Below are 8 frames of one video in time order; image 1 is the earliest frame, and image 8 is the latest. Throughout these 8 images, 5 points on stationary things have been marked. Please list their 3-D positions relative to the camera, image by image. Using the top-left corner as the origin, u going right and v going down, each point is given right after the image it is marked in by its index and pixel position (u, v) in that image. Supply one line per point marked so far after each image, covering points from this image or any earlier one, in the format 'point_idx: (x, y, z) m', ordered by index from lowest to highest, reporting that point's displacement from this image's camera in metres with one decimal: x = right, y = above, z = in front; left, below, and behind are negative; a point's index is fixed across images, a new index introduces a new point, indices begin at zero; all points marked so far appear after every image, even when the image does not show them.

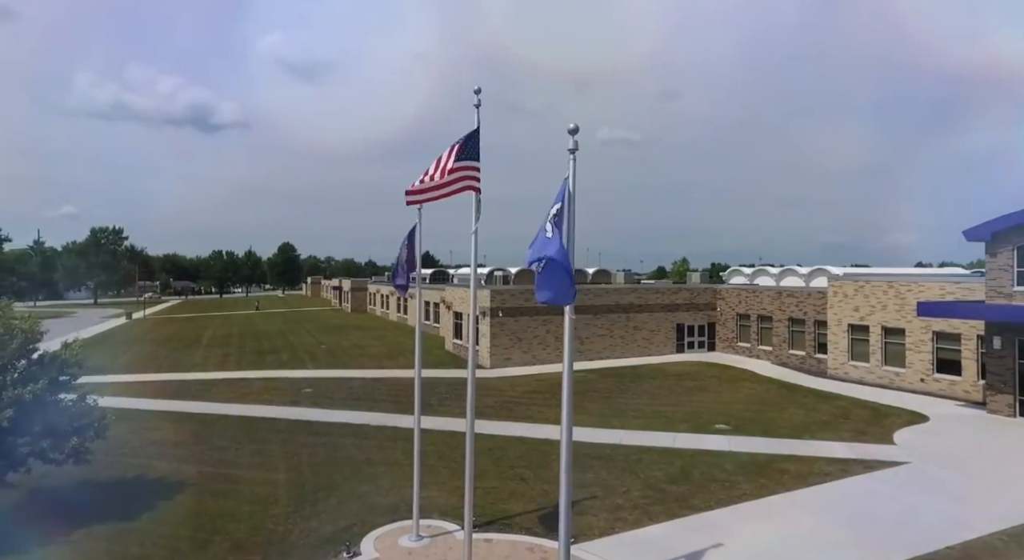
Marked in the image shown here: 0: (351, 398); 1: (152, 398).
0: (-4.7, -3.5, +19.1) m
1: (-10.3, -3.4, +18.5) m
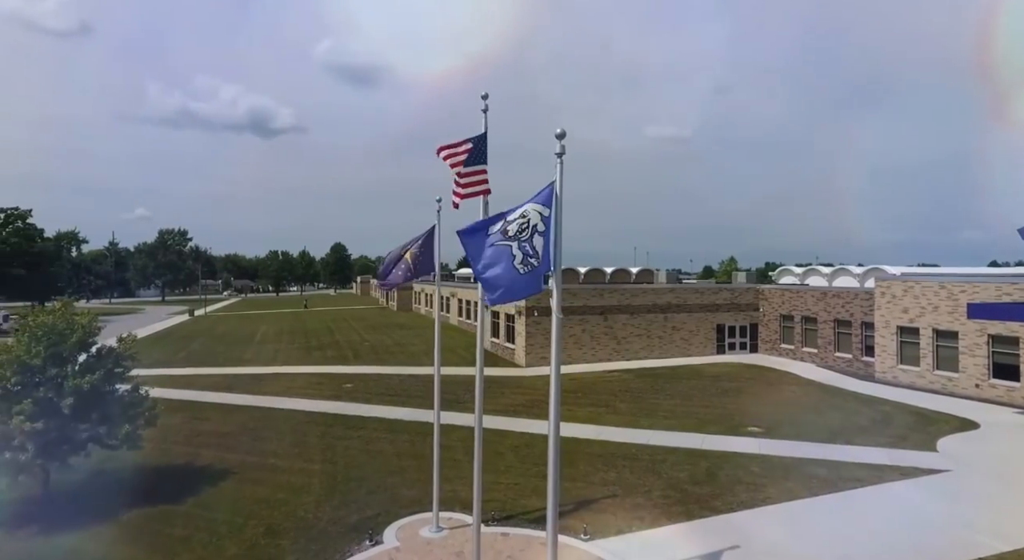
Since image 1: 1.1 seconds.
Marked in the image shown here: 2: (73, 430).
0: (-3.8, -3.5, +19.8) m
1: (-9.3, -3.4, +19.7) m
2: (-8.8, -3.0, +13.2) m
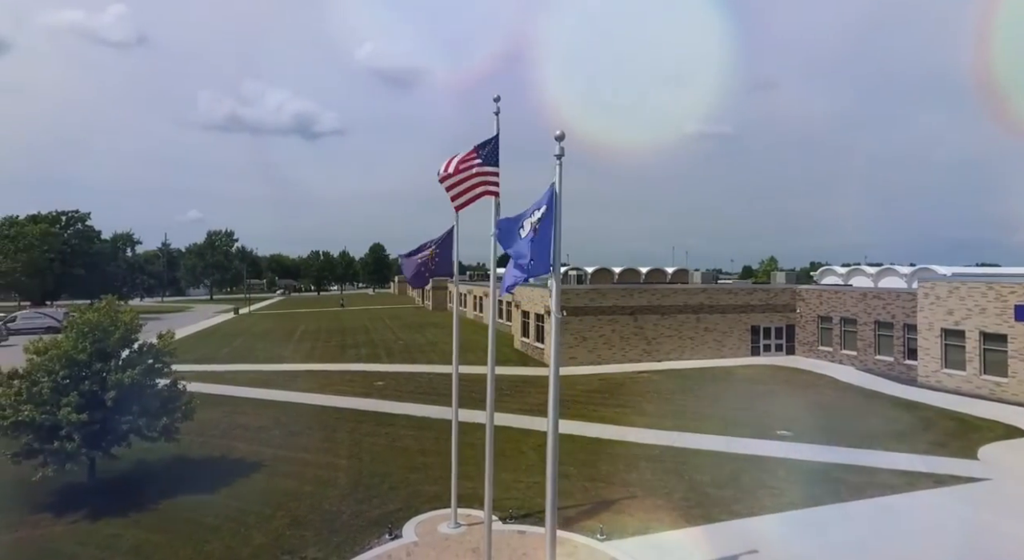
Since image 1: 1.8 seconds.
0: (-2.9, -3.5, +20.2) m
1: (-8.5, -3.3, +20.5) m
2: (-8.4, -3.0, +13.9) m
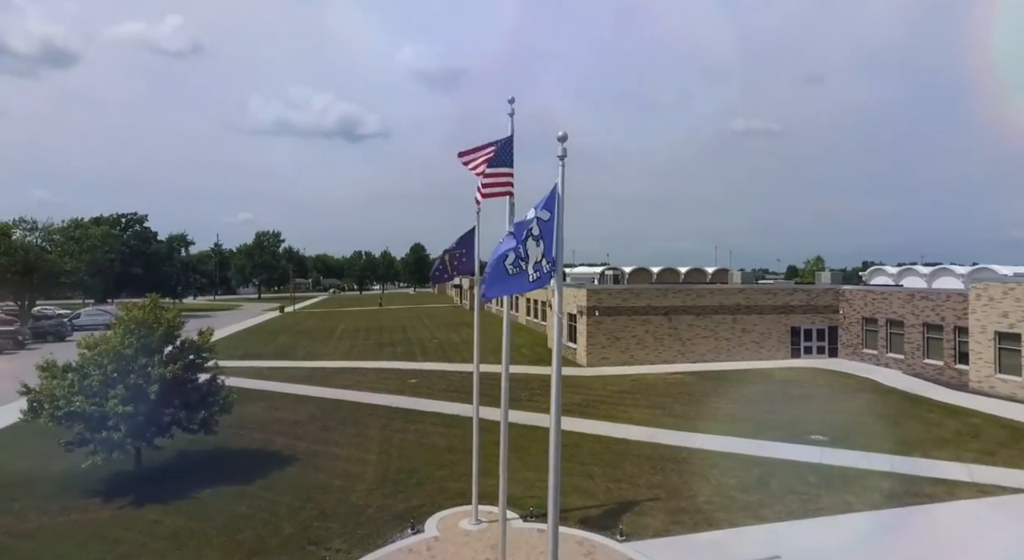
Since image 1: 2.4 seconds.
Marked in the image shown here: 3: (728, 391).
0: (-2.0, -3.4, +20.5) m
1: (-7.5, -3.3, +21.2) m
2: (-7.9, -3.0, +14.6) m
3: (+6.6, -3.4, +19.9) m
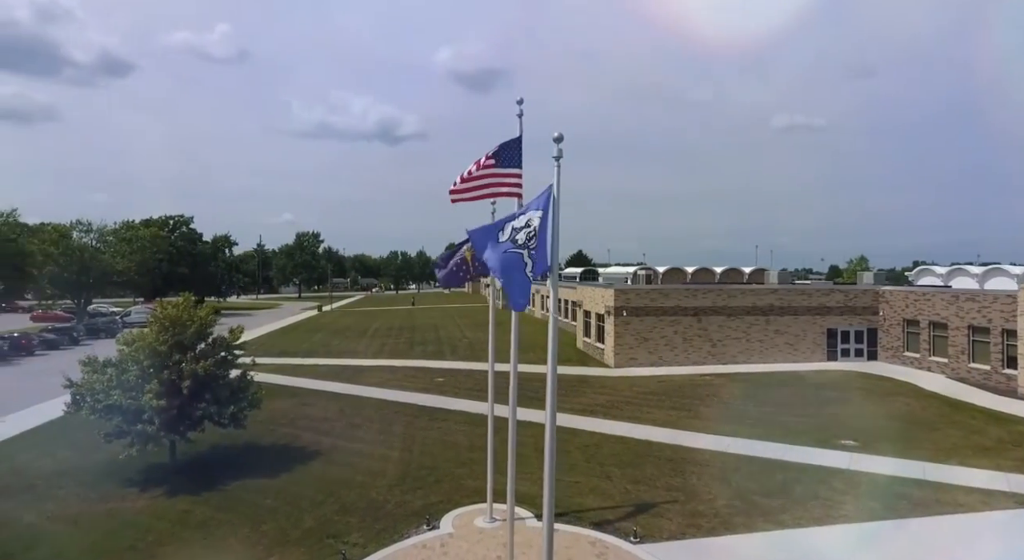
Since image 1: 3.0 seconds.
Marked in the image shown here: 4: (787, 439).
0: (-1.1, -3.4, +20.6) m
1: (-6.6, -3.3, +21.7) m
2: (-7.4, -3.0, +15.2) m
3: (+7.3, -3.4, +19.5) m
4: (+6.8, -3.9, +16.2) m
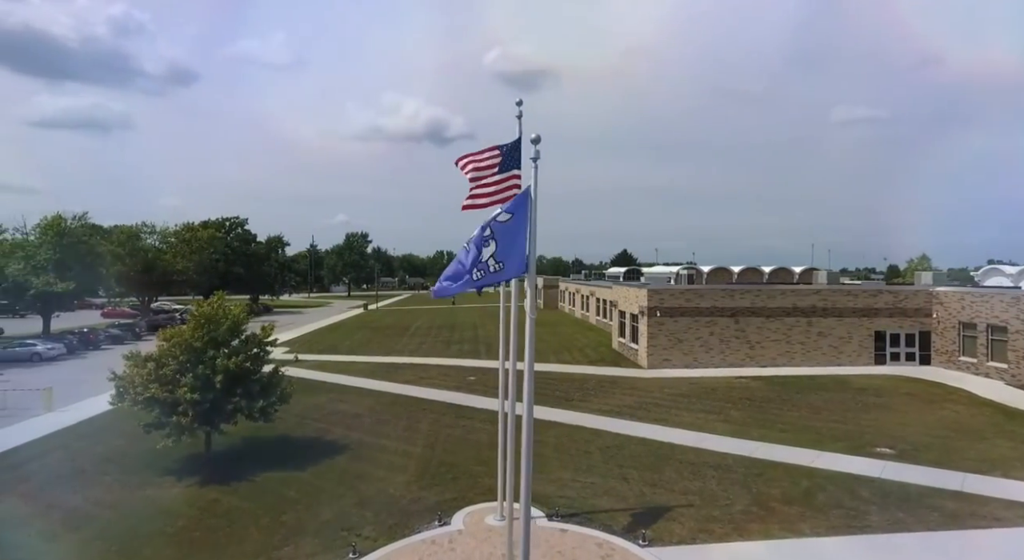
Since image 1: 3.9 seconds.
0: (-0.2, -3.4, +20.7) m
1: (-5.5, -3.3, +22.3) m
2: (-7.0, -3.0, +15.9) m
3: (+8.1, -3.4, +18.9) m
4: (+7.3, -3.9, +15.6) m
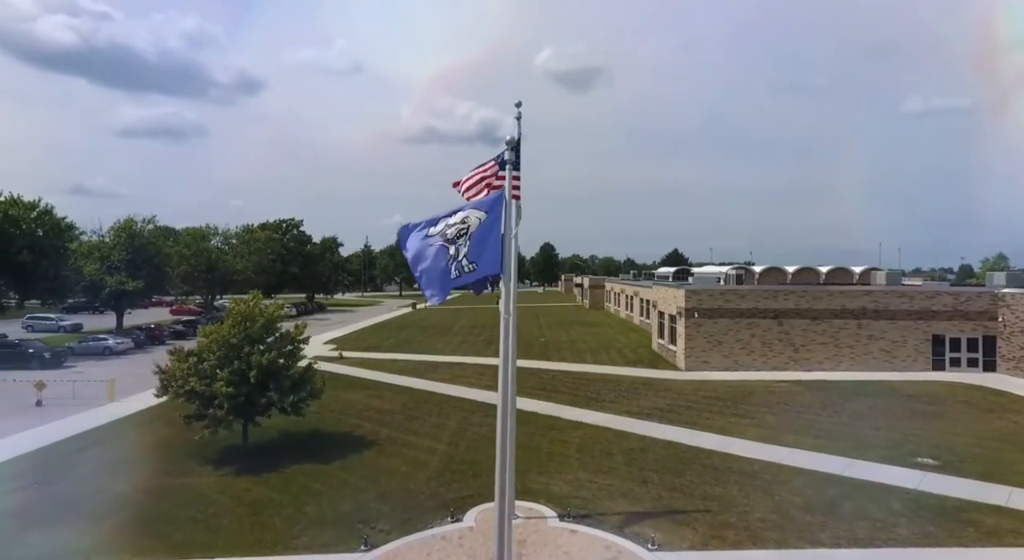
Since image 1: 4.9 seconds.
0: (+0.8, -3.4, +20.7) m
1: (-4.3, -3.3, +22.8) m
2: (-6.4, -2.9, +16.6) m
3: (+8.9, -3.4, +18.0) m
4: (+7.7, -3.9, +14.8) m
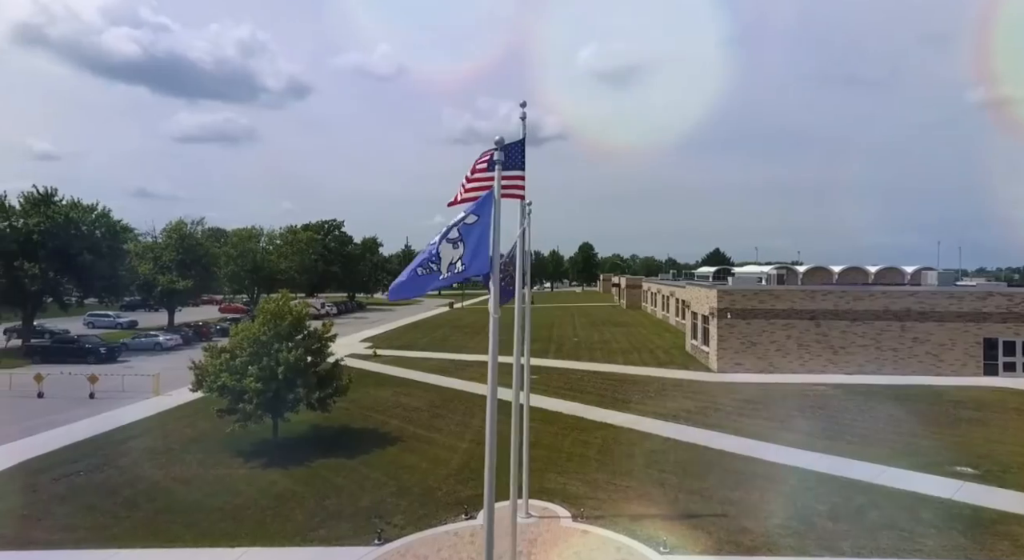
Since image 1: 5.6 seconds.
0: (+1.7, -3.4, +20.6) m
1: (-3.3, -3.2, +23.1) m
2: (-5.8, -2.9, +17.0) m
3: (+9.5, -3.4, +17.2) m
4: (+8.1, -3.9, +14.2) m
